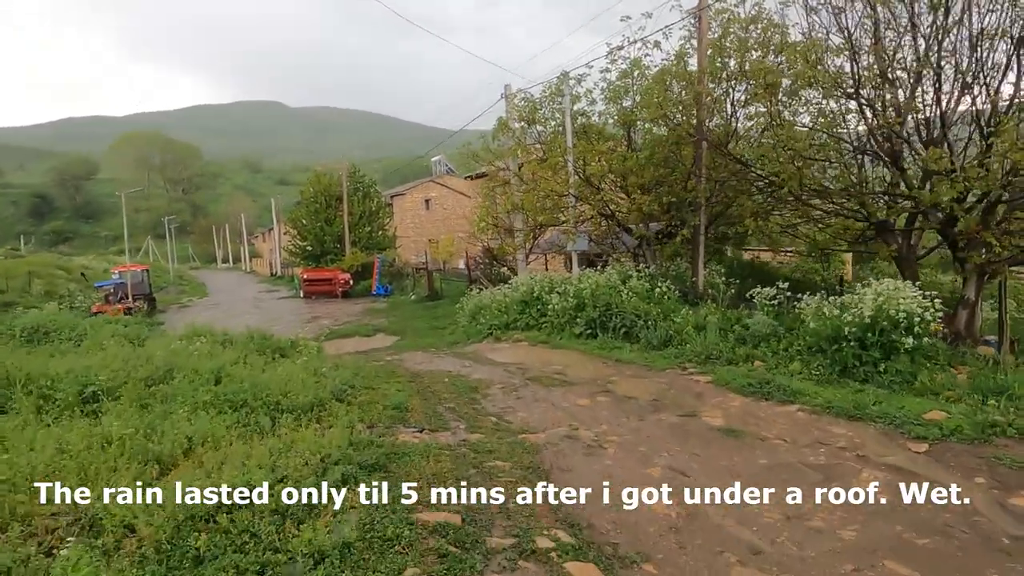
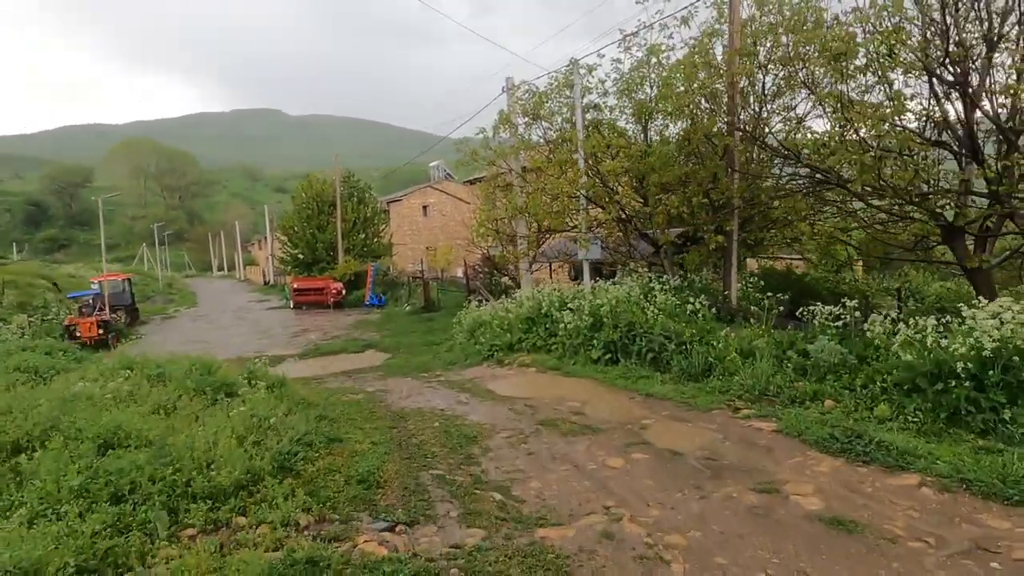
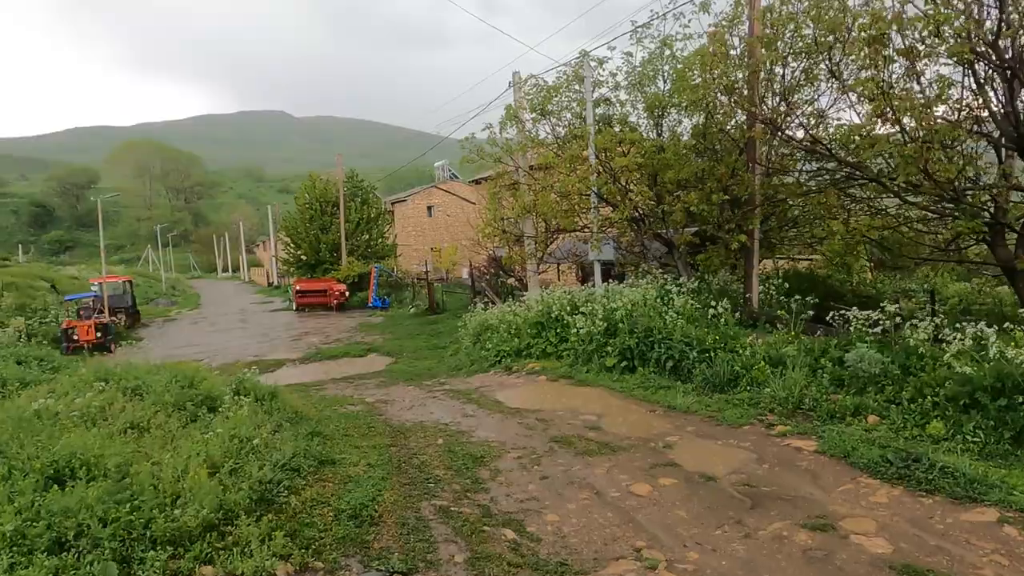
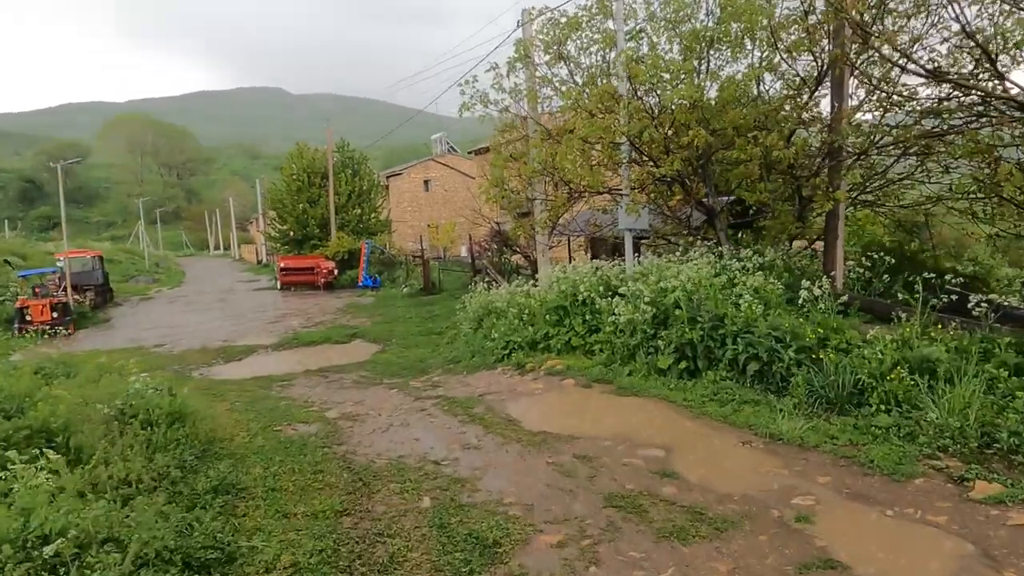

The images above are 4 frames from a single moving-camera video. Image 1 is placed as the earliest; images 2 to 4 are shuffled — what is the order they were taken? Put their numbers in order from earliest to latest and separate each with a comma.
2, 3, 4
